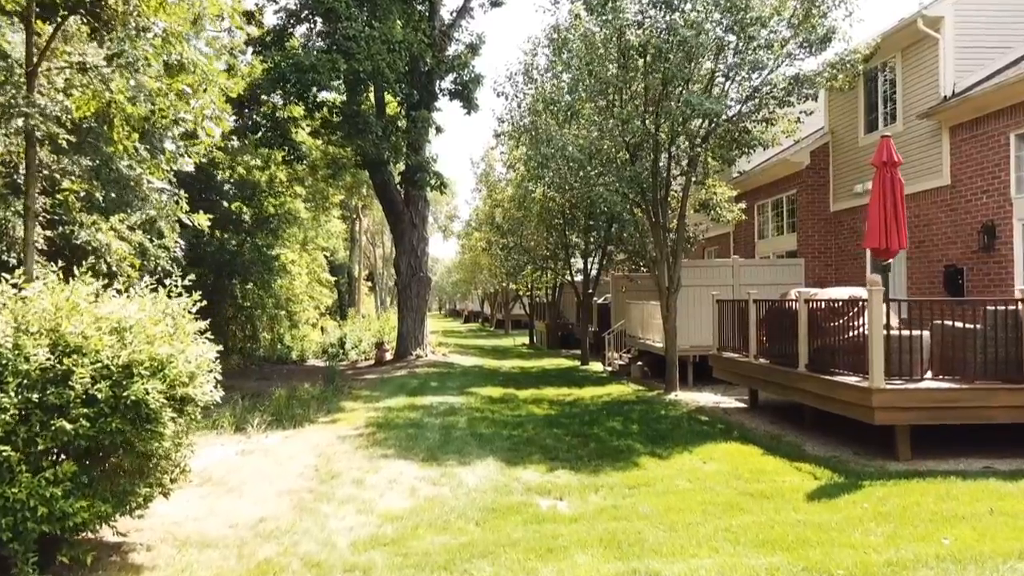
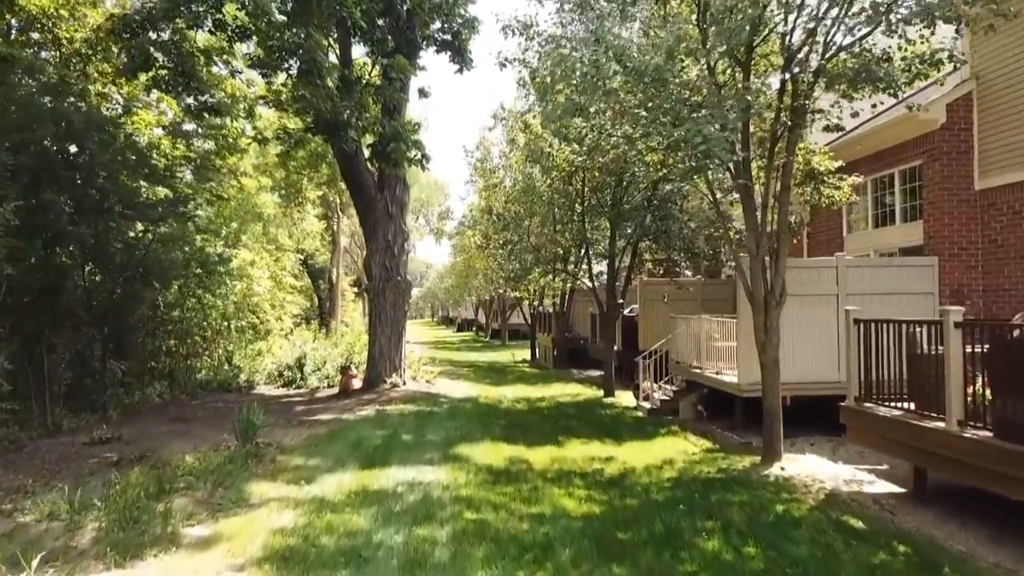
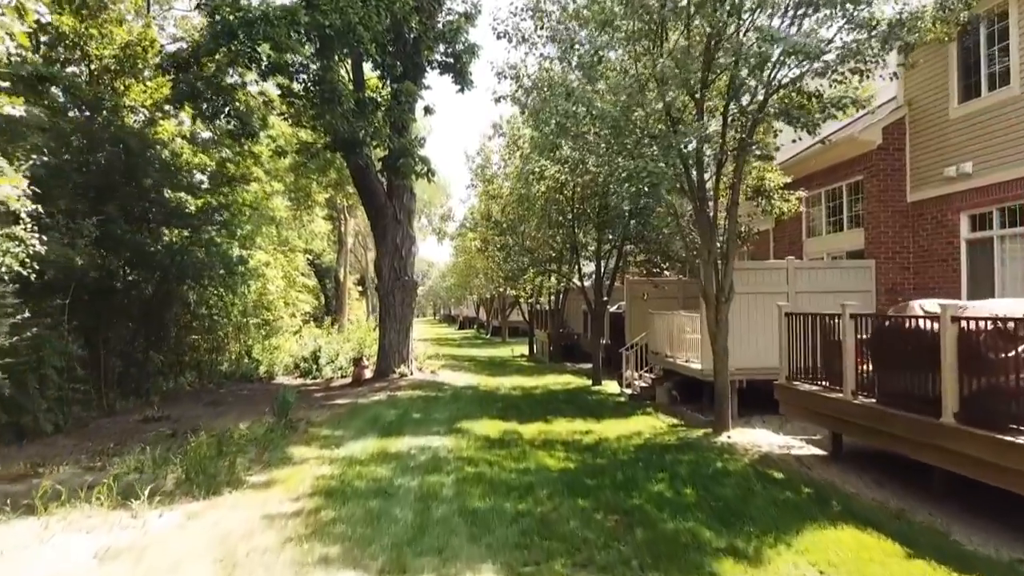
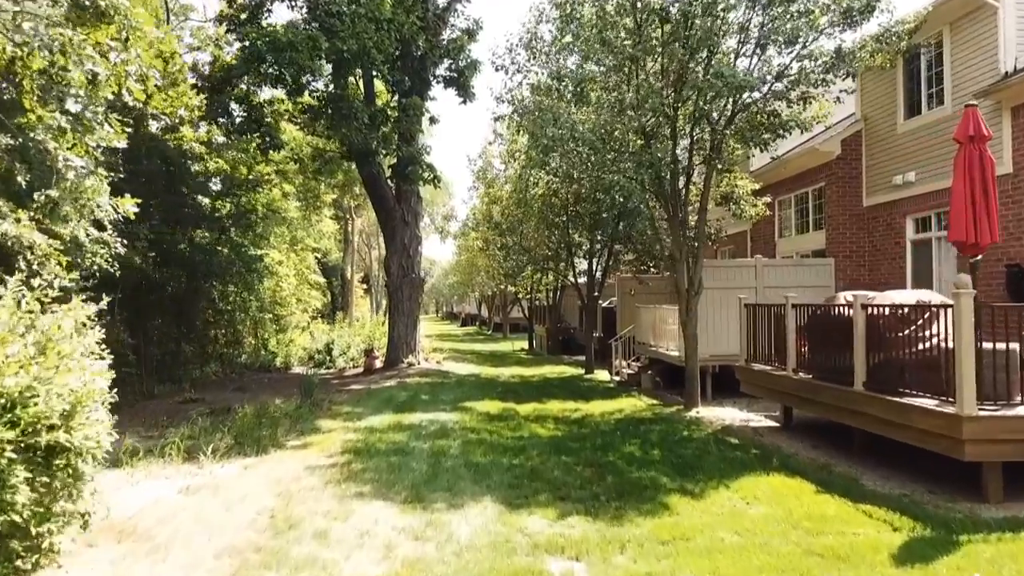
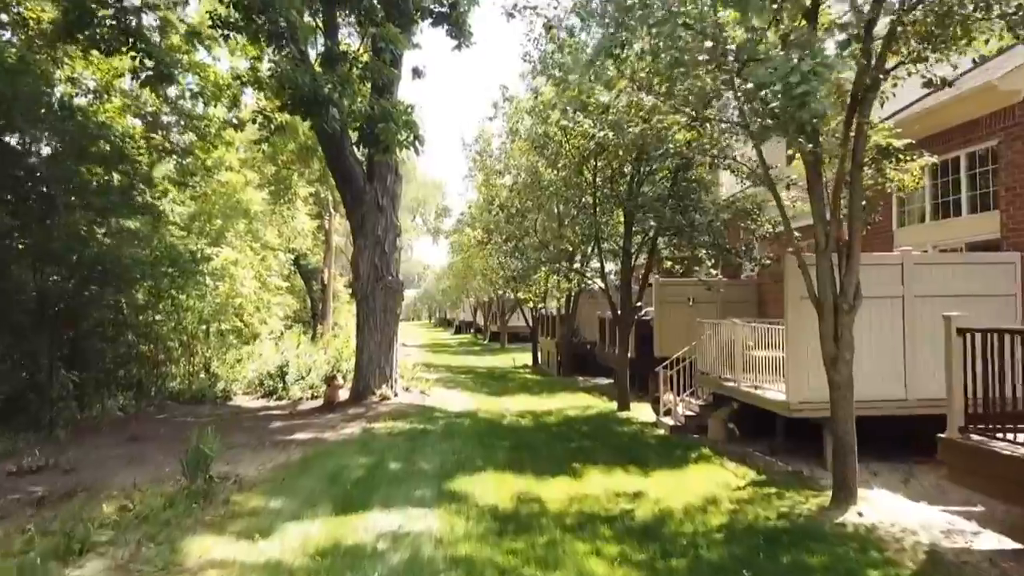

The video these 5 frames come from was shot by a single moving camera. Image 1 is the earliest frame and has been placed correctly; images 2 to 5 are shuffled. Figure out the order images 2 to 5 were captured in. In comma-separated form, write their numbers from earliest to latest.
4, 3, 2, 5
